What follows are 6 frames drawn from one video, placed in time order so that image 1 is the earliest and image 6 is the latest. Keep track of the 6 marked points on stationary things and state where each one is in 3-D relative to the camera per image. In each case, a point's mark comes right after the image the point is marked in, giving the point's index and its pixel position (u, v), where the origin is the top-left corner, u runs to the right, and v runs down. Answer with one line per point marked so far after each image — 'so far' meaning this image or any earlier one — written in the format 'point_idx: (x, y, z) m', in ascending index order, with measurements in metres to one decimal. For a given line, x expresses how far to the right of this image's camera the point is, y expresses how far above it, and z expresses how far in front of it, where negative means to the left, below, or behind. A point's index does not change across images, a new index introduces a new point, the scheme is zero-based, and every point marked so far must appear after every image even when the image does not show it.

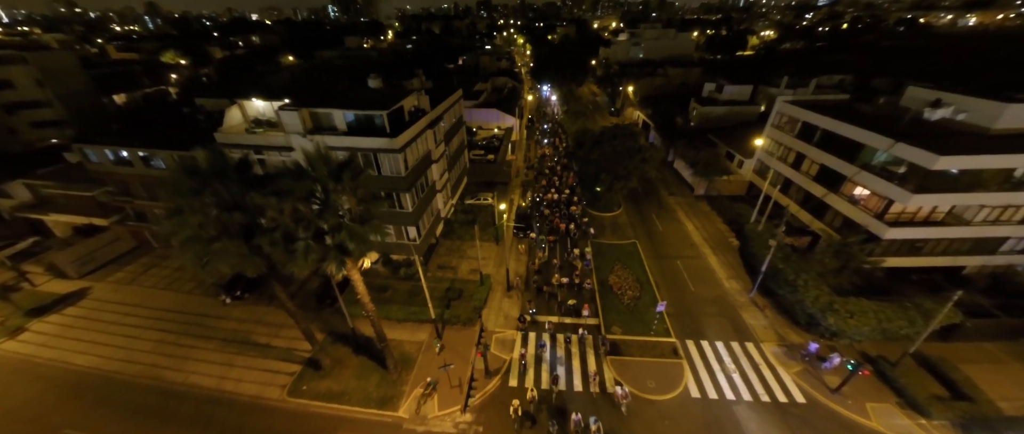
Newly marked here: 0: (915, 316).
0: (+25.6, -6.2, +19.5) m
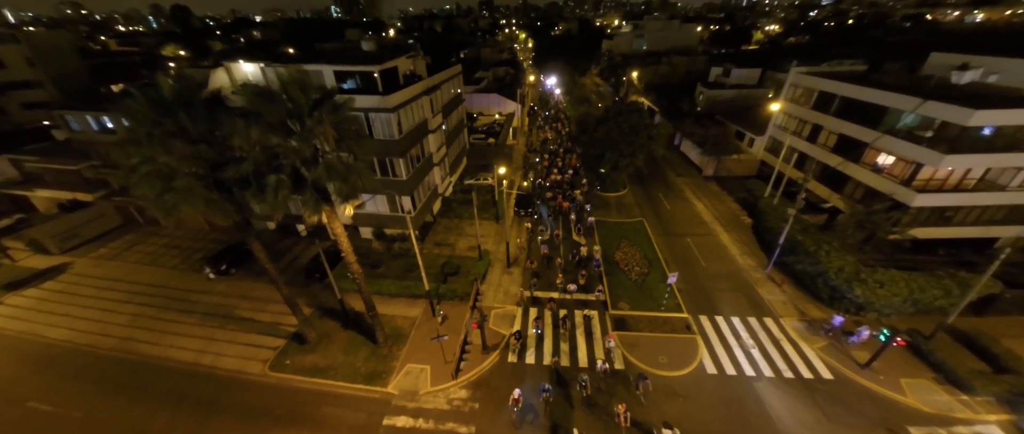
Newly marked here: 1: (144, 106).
0: (+25.6, -3.9, +17.9) m
1: (-13.1, +3.9, +10.9) m
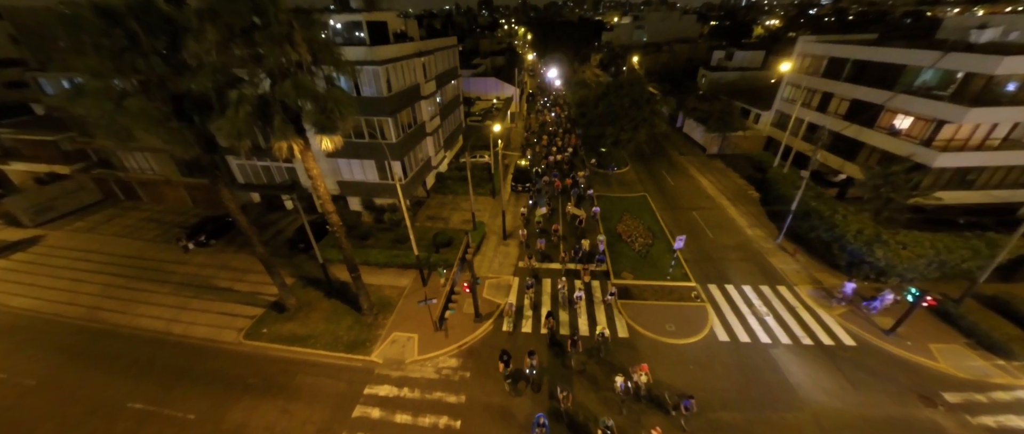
0: (+25.3, -1.5, +16.6) m
1: (-13.4, +6.5, +9.7) m
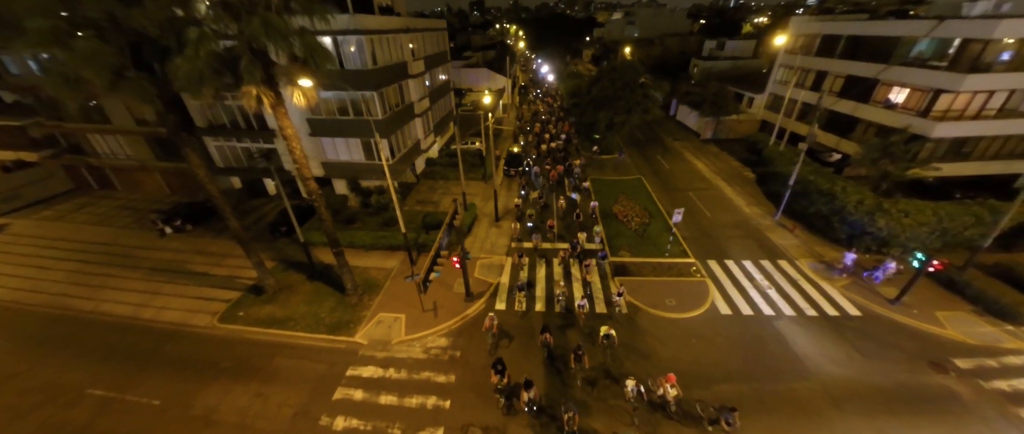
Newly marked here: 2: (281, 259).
0: (+24.9, +0.3, +16.3) m
1: (-13.8, +8.0, +8.8) m
2: (-15.0, -2.8, +20.0) m
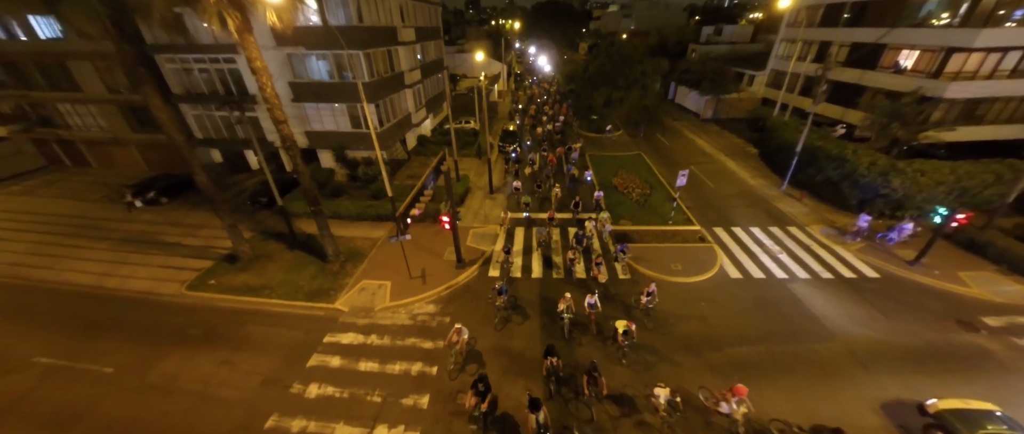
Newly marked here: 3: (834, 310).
0: (+24.6, +2.4, +15.4) m
1: (-14.0, +10.0, +7.7) m
2: (-15.3, -0.8, +18.7) m
3: (+13.5, -3.9, +12.9) m
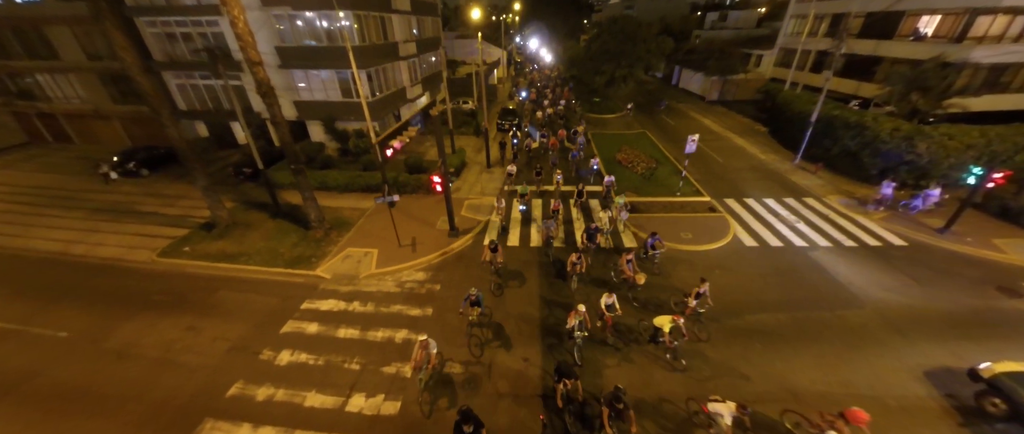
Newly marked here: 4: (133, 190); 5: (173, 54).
0: (+24.4, +3.9, +14.3) m
1: (-14.1, +11.8, +6.7) m
2: (-15.5, +0.9, +17.7) m
3: (+13.3, -2.3, +11.7) m
4: (-23.5, +1.6, +19.1) m
5: (-22.0, +10.6, +19.9) m
